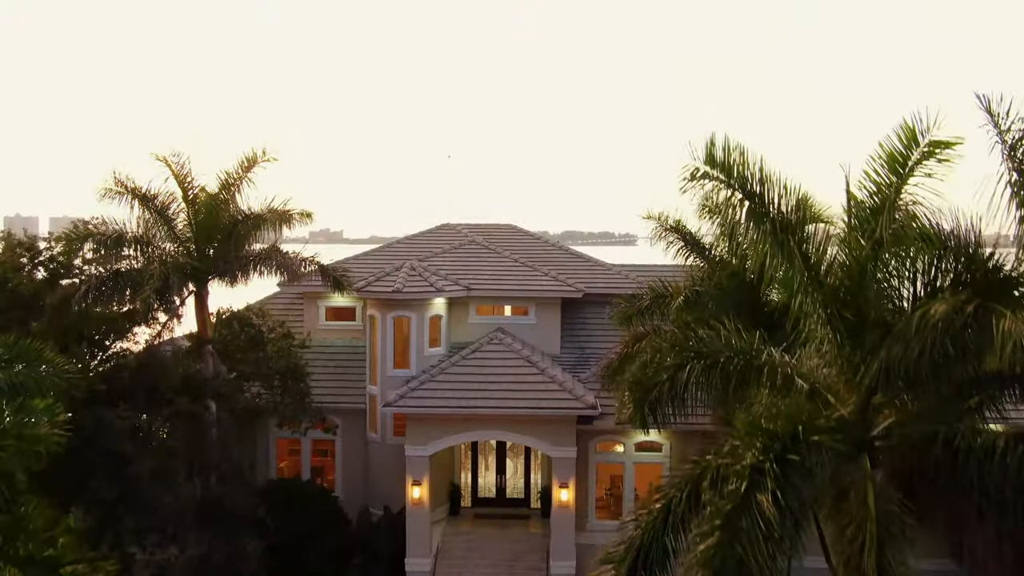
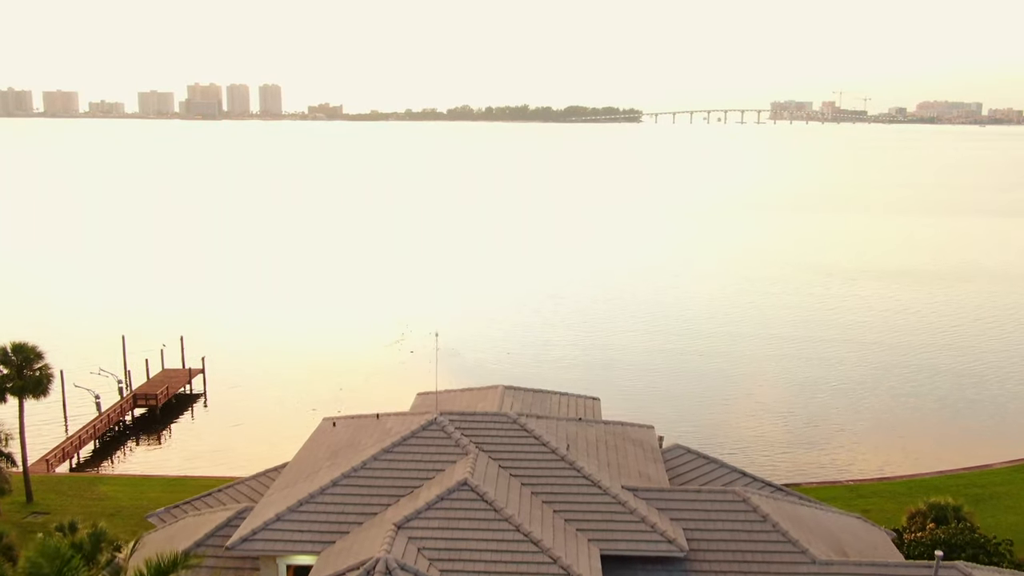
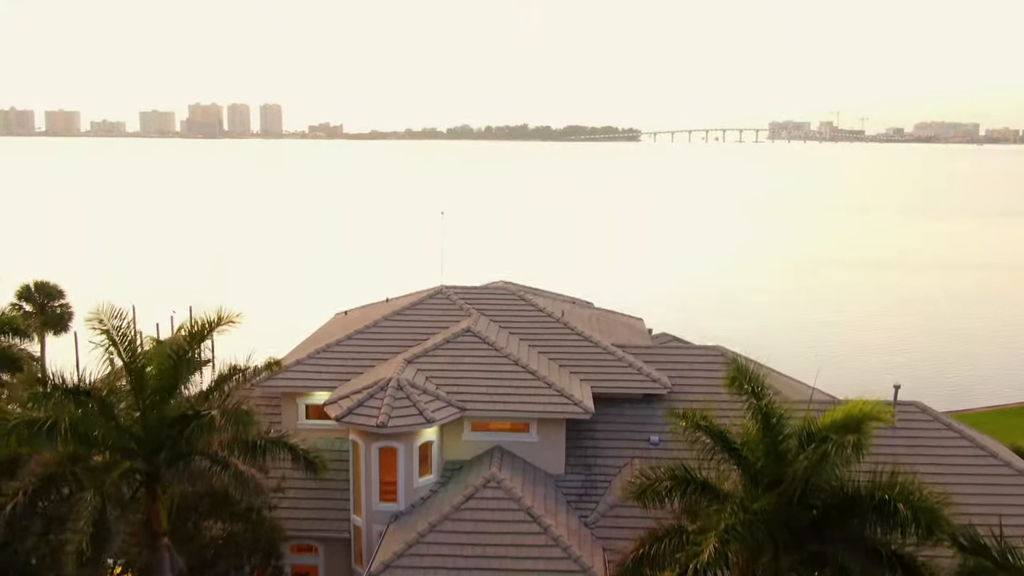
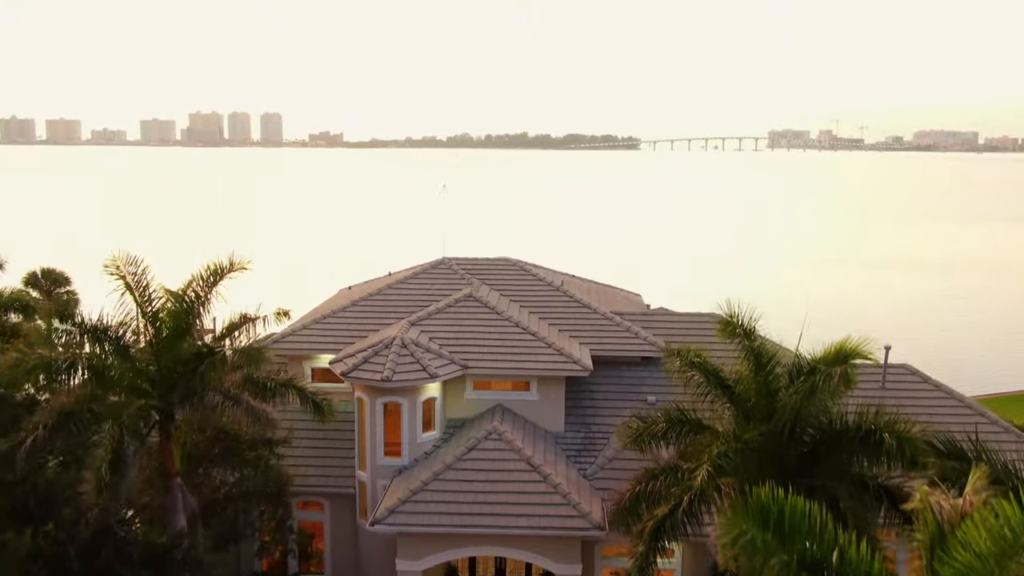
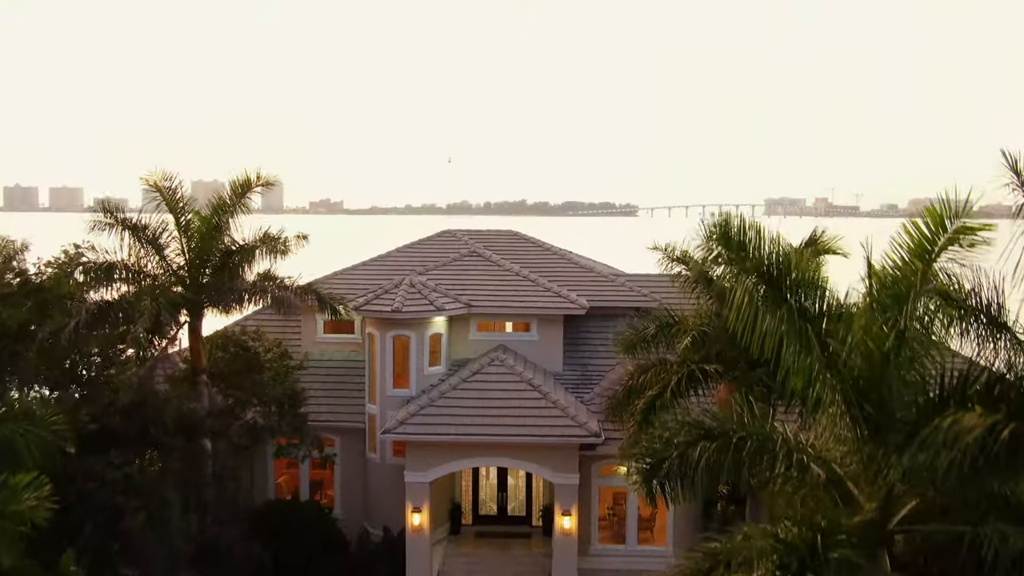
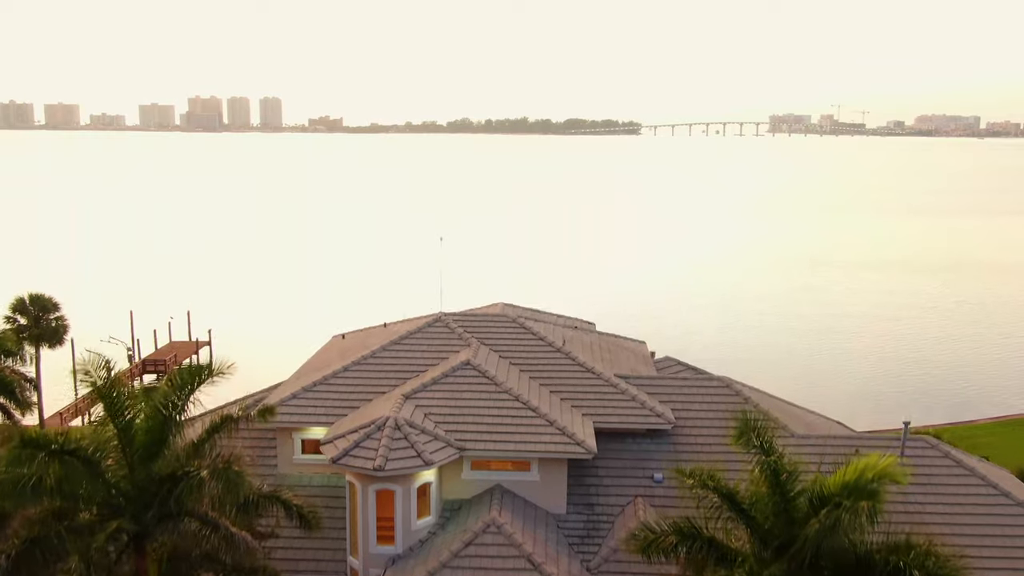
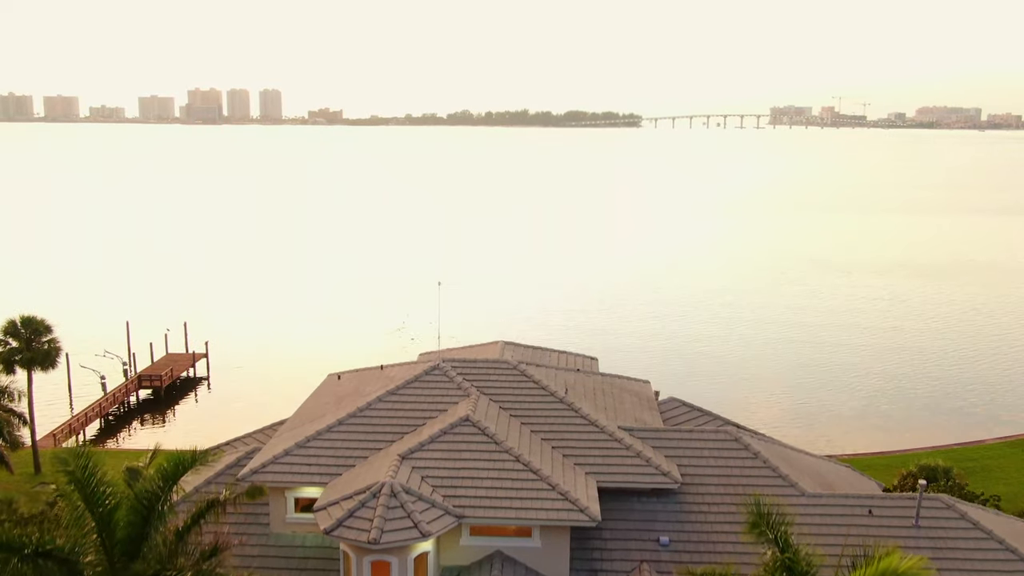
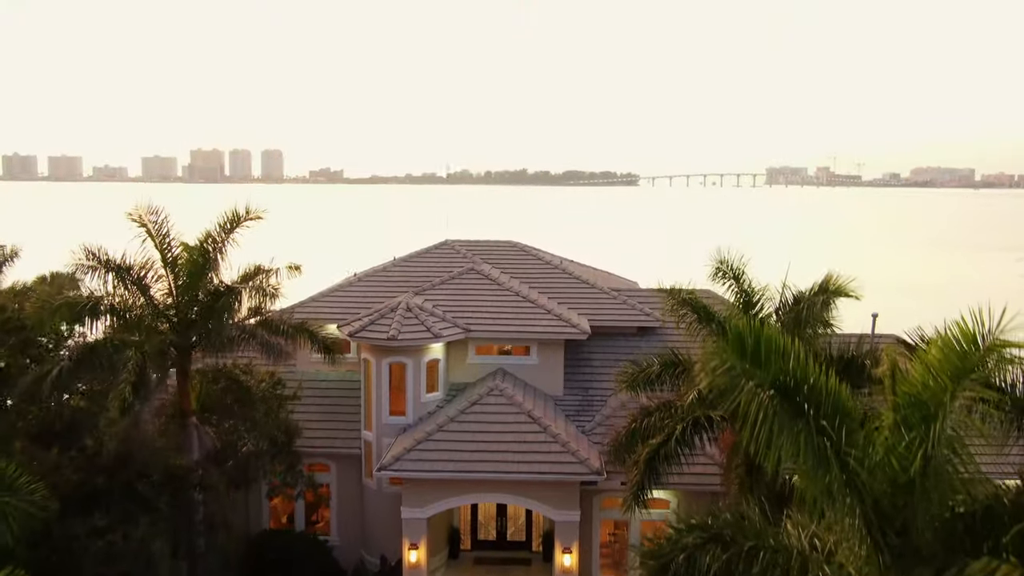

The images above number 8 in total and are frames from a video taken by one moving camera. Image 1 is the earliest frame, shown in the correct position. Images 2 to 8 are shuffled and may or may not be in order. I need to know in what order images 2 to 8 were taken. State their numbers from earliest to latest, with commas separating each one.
5, 8, 4, 3, 6, 7, 2
